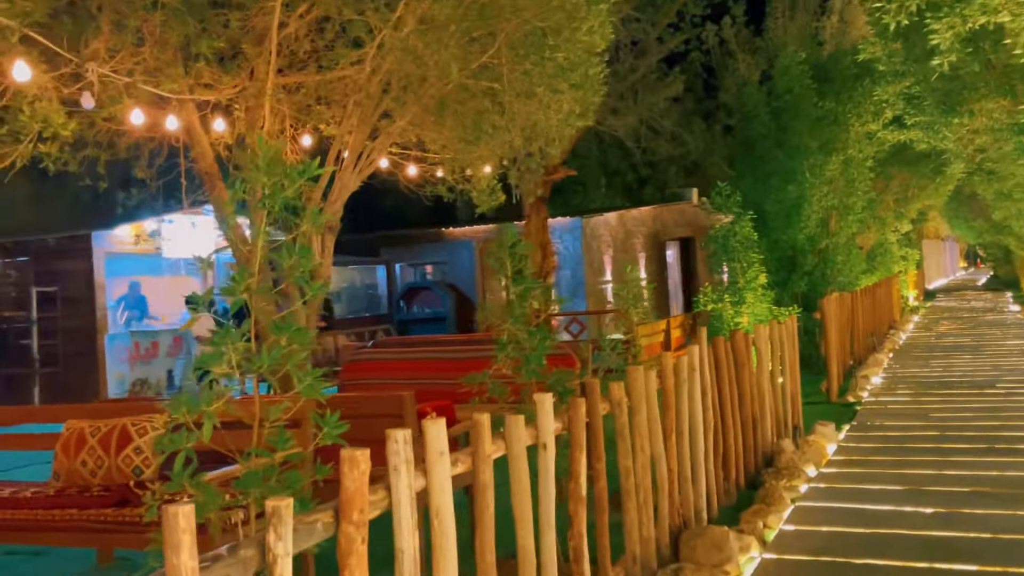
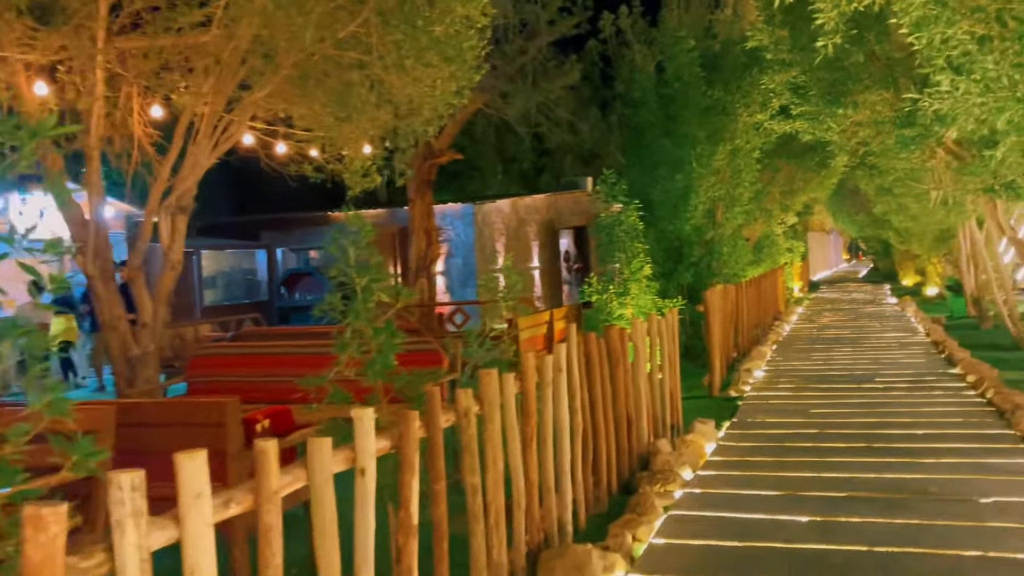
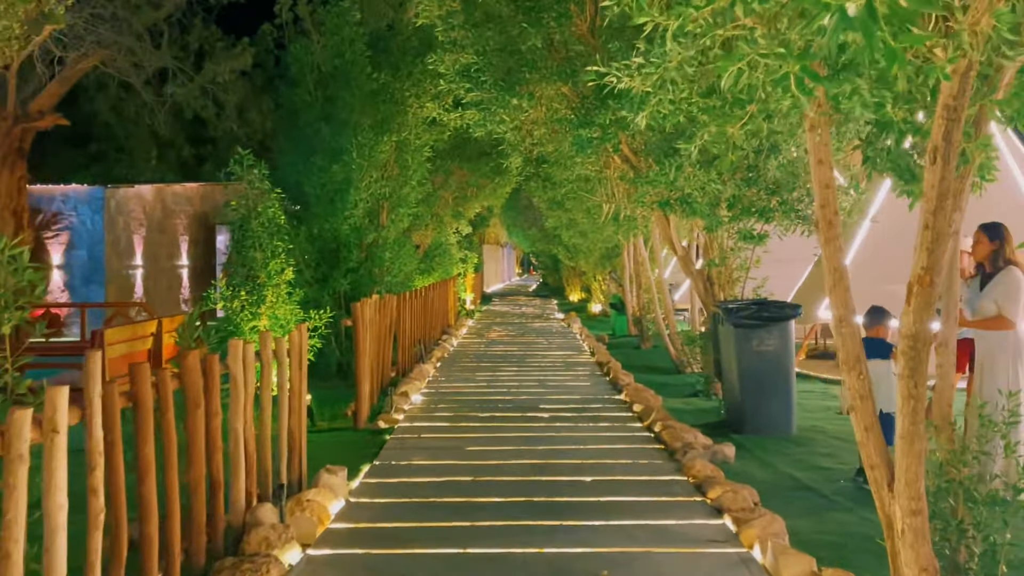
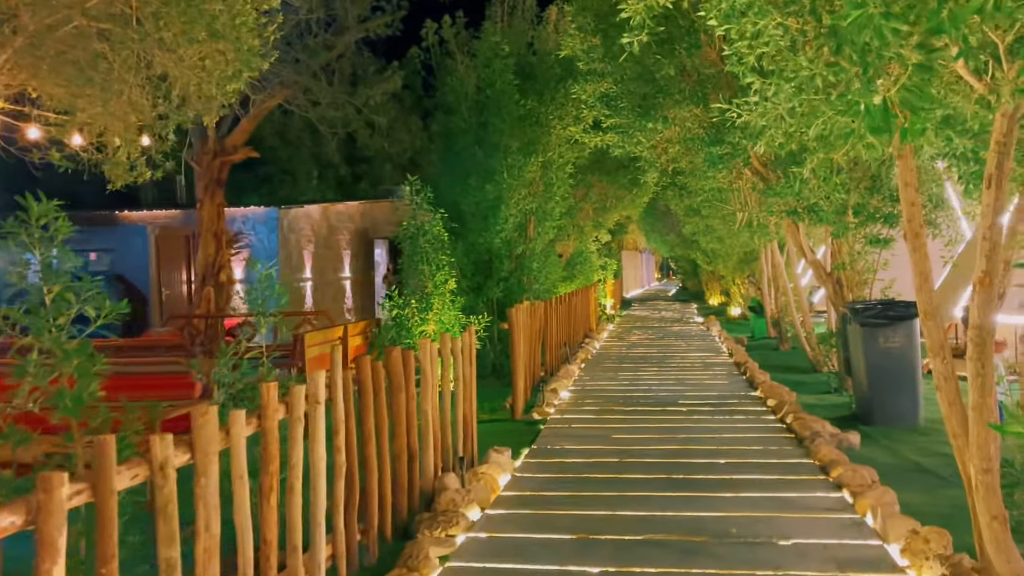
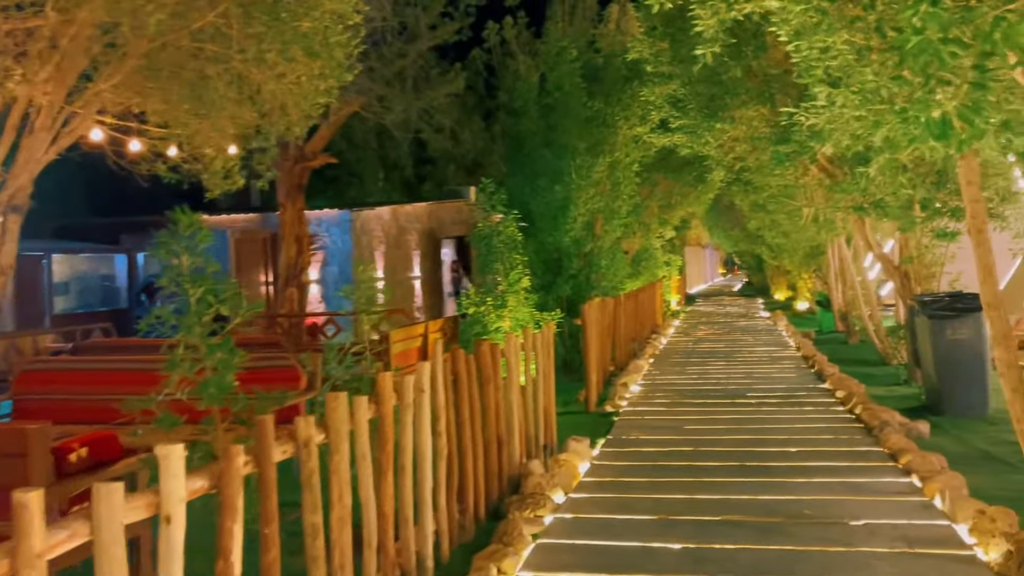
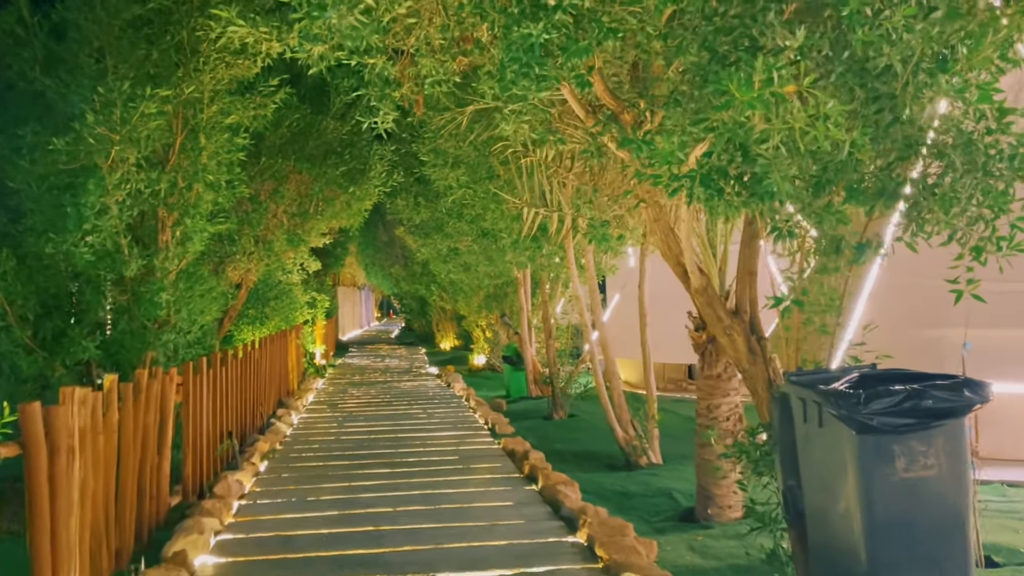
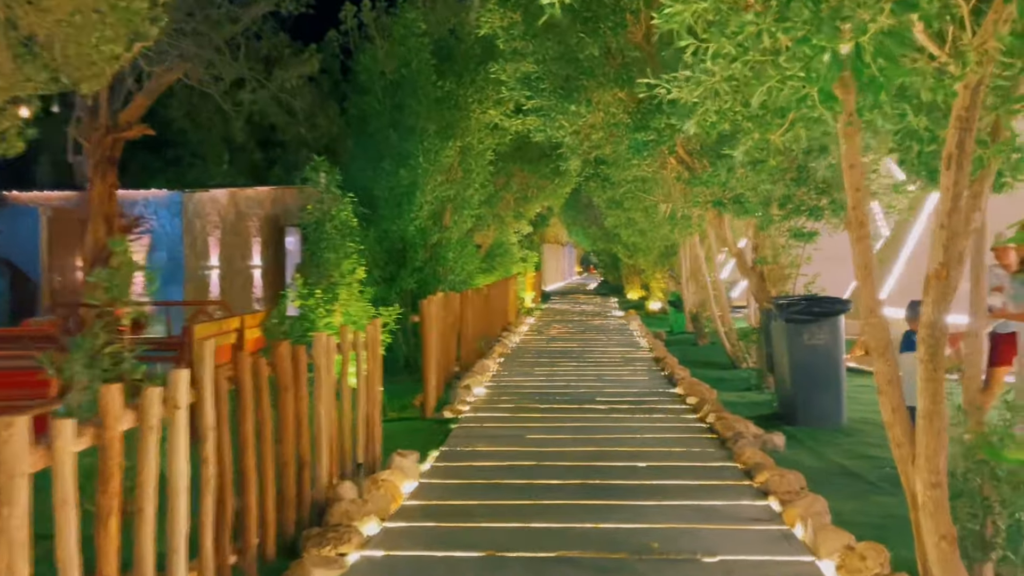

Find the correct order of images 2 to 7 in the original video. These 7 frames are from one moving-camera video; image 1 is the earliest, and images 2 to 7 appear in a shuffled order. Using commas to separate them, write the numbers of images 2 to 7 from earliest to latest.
2, 5, 4, 7, 3, 6
